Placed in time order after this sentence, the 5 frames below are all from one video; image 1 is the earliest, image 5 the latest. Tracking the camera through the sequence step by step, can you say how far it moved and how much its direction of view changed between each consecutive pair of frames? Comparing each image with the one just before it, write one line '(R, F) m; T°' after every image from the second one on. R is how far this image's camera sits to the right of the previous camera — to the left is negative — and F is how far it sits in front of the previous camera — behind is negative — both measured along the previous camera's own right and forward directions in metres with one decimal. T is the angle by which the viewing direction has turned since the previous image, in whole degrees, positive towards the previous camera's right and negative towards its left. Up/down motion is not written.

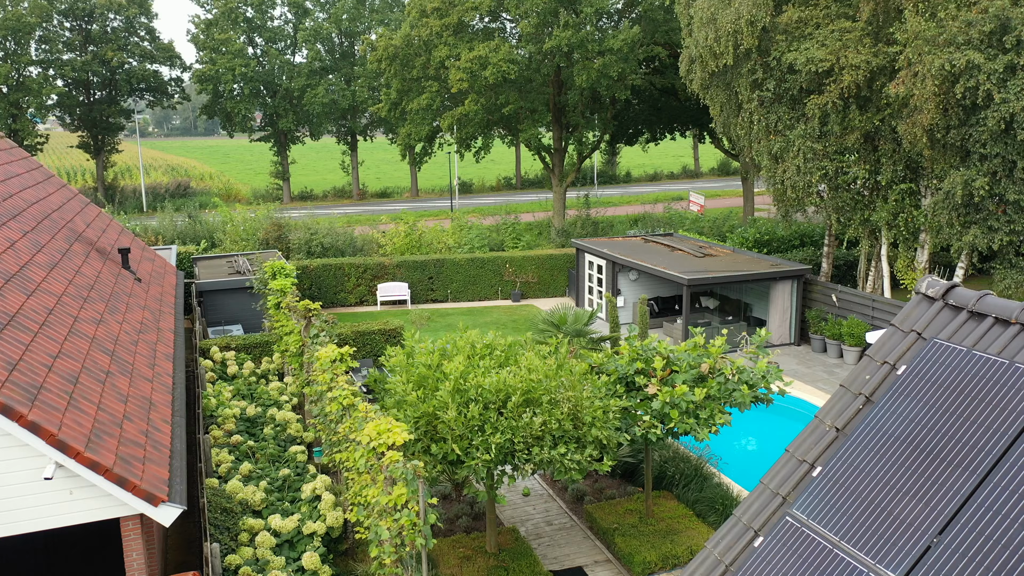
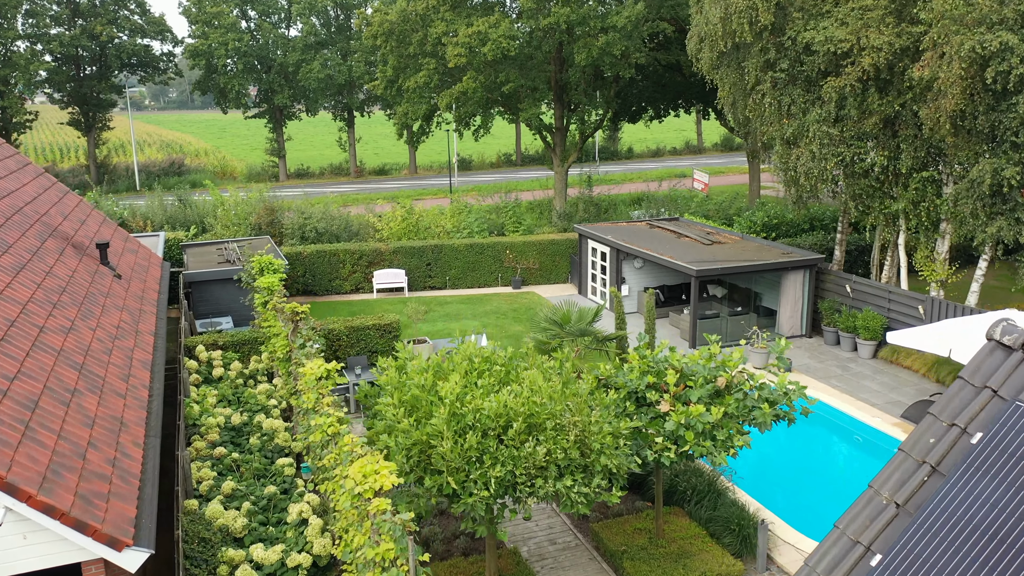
(0.0, +0.9) m; 0°
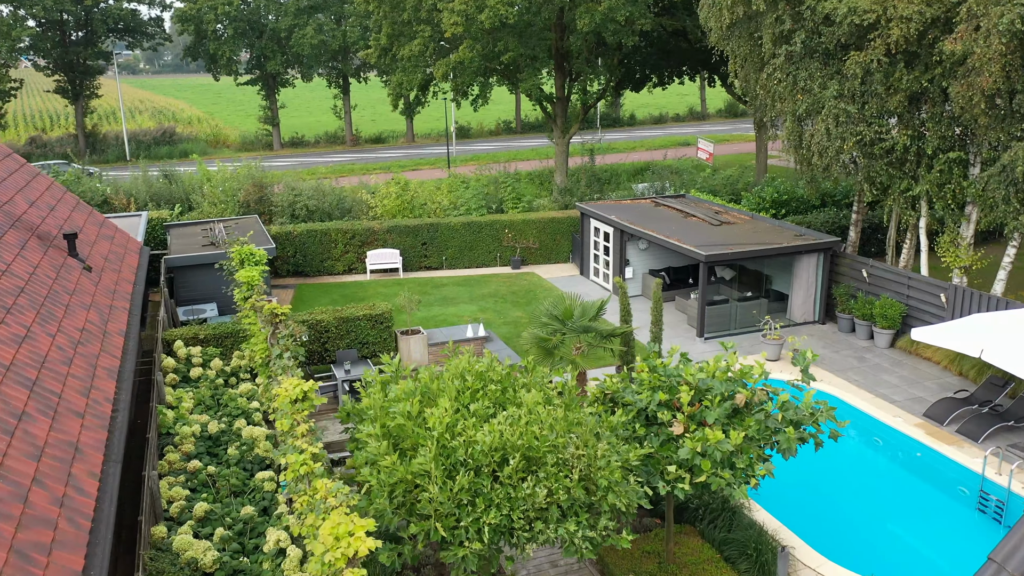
(0.0, +1.1) m; 0°
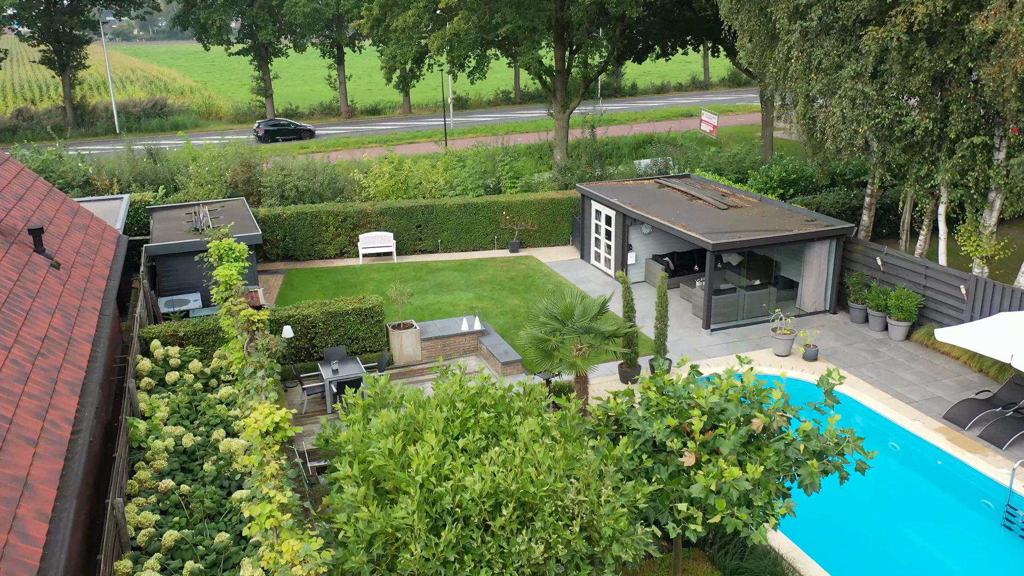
(+0.1, +0.9) m; 0°
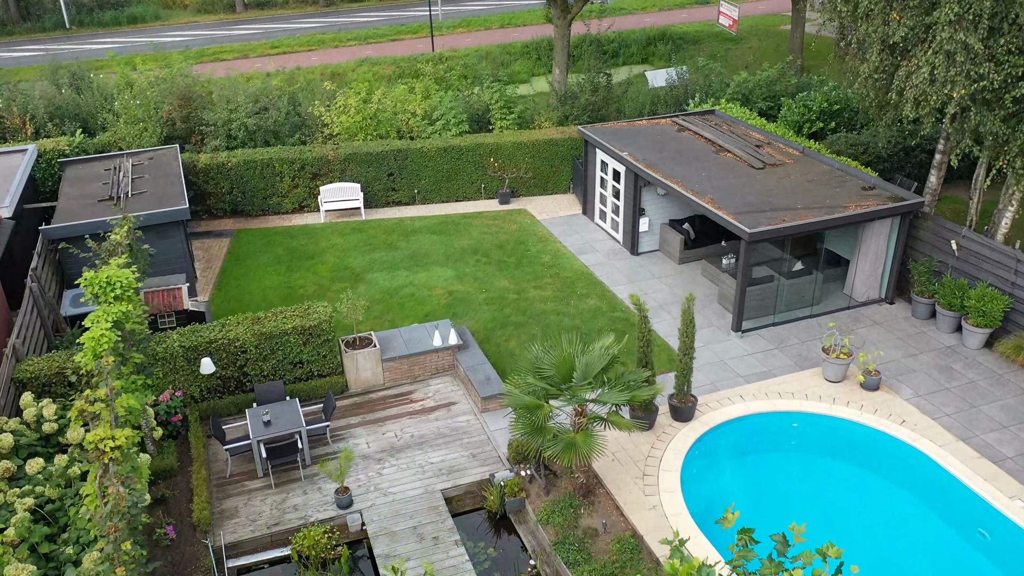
(+0.3, +3.8) m; 0°
